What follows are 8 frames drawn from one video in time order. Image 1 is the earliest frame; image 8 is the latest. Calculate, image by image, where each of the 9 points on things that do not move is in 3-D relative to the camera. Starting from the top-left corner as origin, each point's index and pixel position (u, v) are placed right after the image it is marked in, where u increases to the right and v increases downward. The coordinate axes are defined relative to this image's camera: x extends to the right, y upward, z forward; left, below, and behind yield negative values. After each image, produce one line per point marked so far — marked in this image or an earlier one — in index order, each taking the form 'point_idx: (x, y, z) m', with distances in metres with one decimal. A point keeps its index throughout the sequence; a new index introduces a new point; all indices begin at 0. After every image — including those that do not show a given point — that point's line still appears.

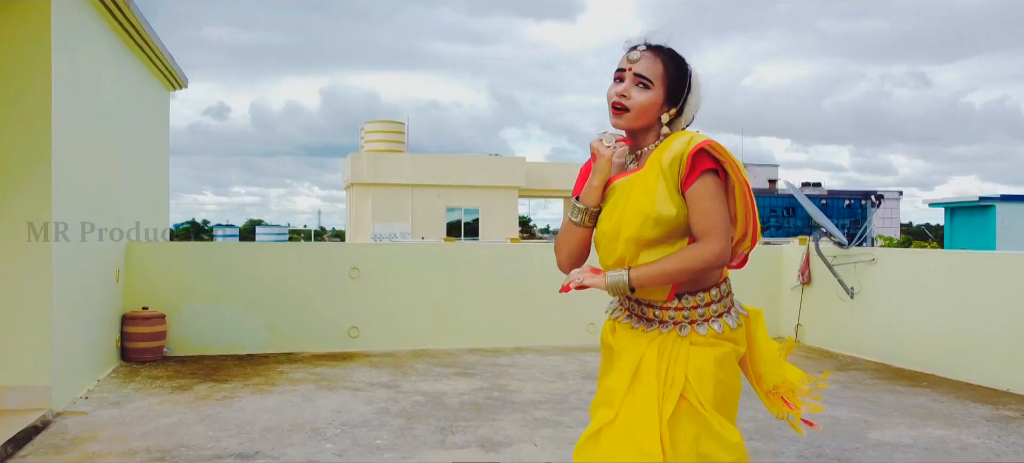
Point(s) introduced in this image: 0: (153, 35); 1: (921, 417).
0: (-3.3, +1.8, +7.4) m
1: (+2.8, -1.2, +5.4) m
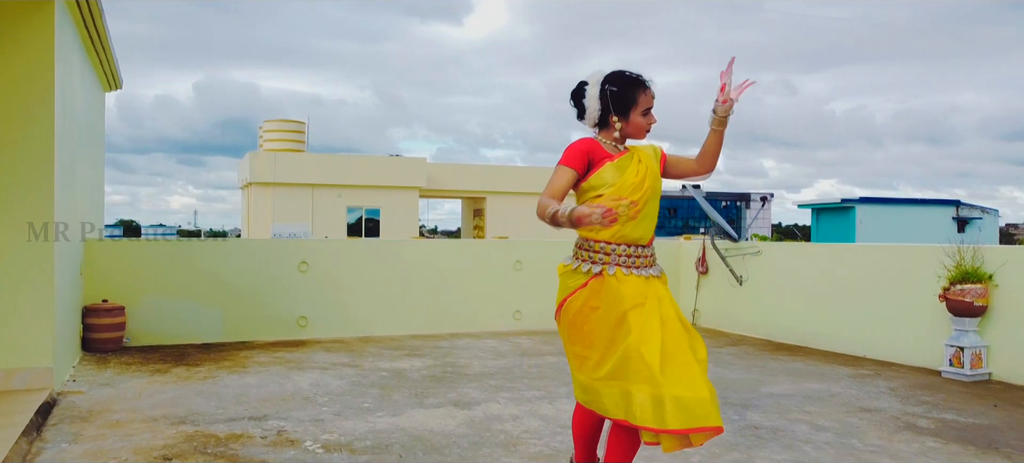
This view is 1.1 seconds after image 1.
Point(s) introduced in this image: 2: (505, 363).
0: (-3.9, +1.9, +7.8) m
1: (+2.4, -1.2, +6.6) m
2: (-0.1, -1.2, +7.1) m
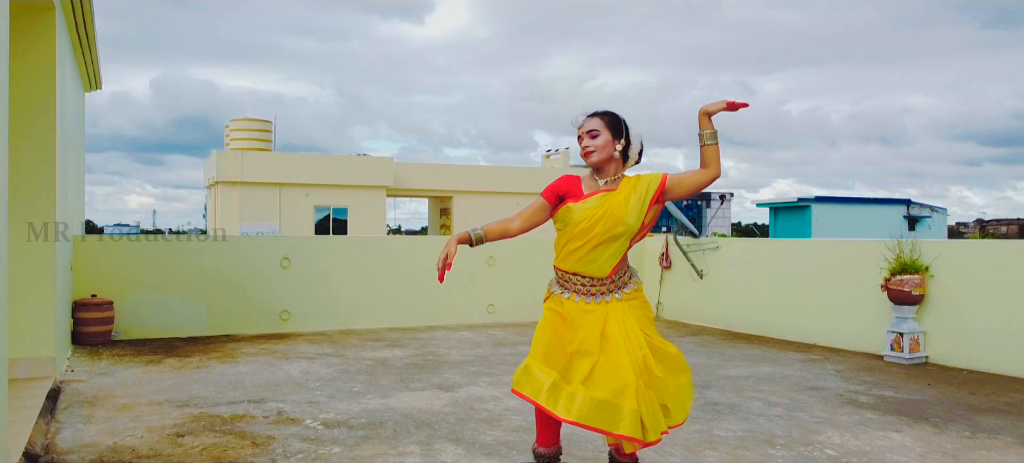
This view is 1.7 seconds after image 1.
0: (-4.2, +1.9, +8.0) m
1: (+2.2, -1.2, +7.2) m
2: (-0.3, -1.1, +7.5) m
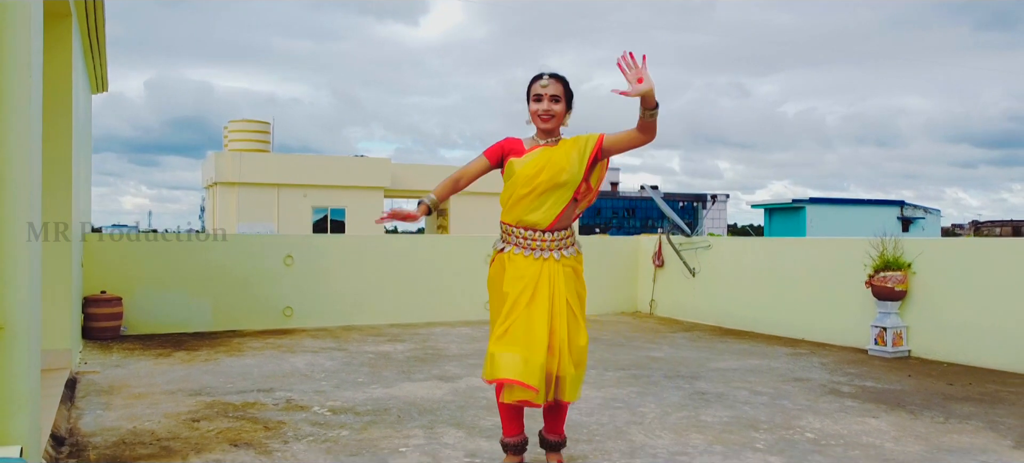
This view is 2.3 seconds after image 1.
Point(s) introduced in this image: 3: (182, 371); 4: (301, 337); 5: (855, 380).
0: (-4.2, +1.9, +8.3) m
1: (+2.2, -1.1, +7.4) m
2: (-0.3, -1.1, +7.8) m
3: (-2.6, -1.1, +6.2) m
4: (-2.2, -1.1, +8.2) m
5: (+2.6, -1.1, +6.1) m
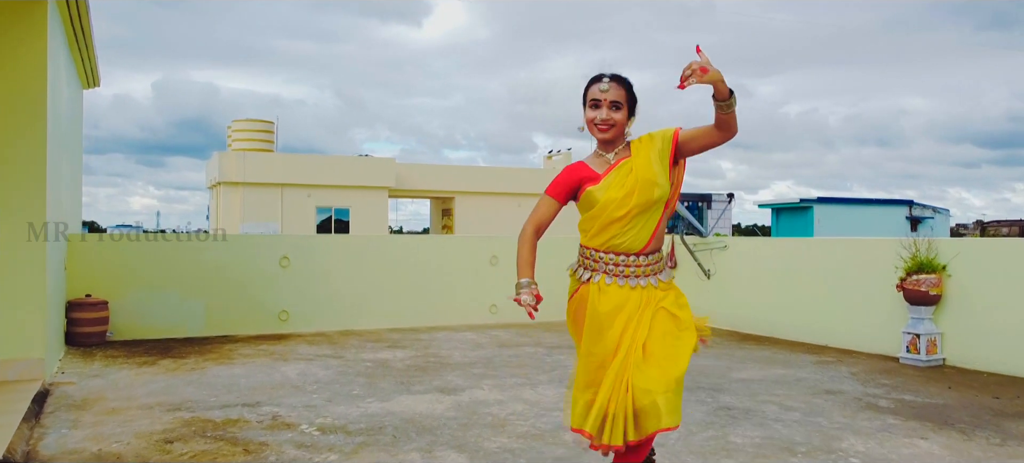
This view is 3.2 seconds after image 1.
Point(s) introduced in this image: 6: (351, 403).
0: (-4.1, +1.9, +7.8) m
1: (+2.2, -1.1, +7.0) m
2: (-0.3, -1.1, +7.3) m
3: (-2.5, -1.1, +5.8) m
4: (-2.1, -1.1, +7.7) m
5: (+2.7, -1.1, +5.6) m
6: (-1.0, -1.1, +5.2) m
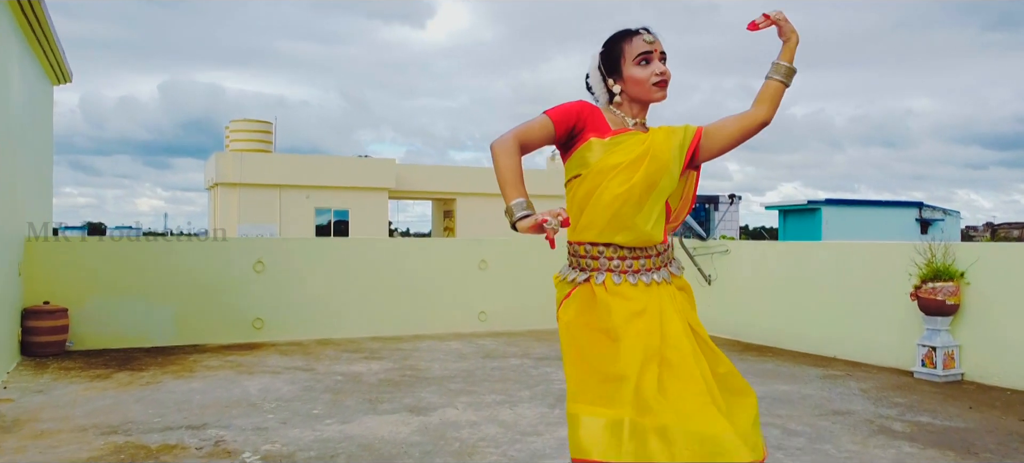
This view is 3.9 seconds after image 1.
0: (-4.3, +1.9, +7.4) m
1: (+2.1, -1.2, +6.5) m
2: (-0.4, -1.1, +6.8) m
3: (-2.7, -1.1, +5.3) m
4: (-2.2, -1.1, +7.2) m
5: (+2.5, -1.2, +5.1) m
6: (-1.2, -1.1, +4.7) m
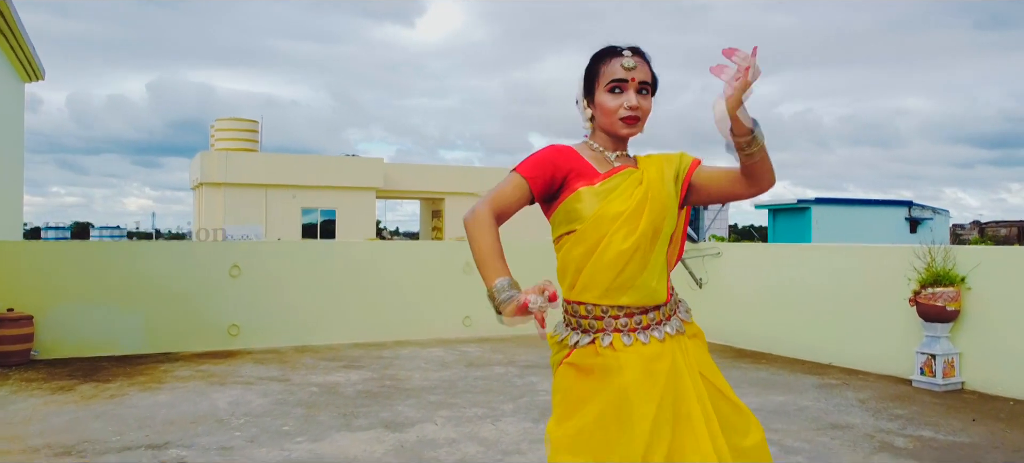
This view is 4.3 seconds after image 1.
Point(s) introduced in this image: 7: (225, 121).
0: (-4.4, +1.8, +7.1) m
1: (+2.0, -1.2, +6.2) m
2: (-0.5, -1.2, +6.6) m
3: (-2.8, -1.1, +5.0) m
4: (-2.3, -1.1, +6.9) m
5: (+2.4, -1.2, +4.9) m
6: (-1.3, -1.2, +4.4) m
7: (-7.0, +2.7, +19.2) m
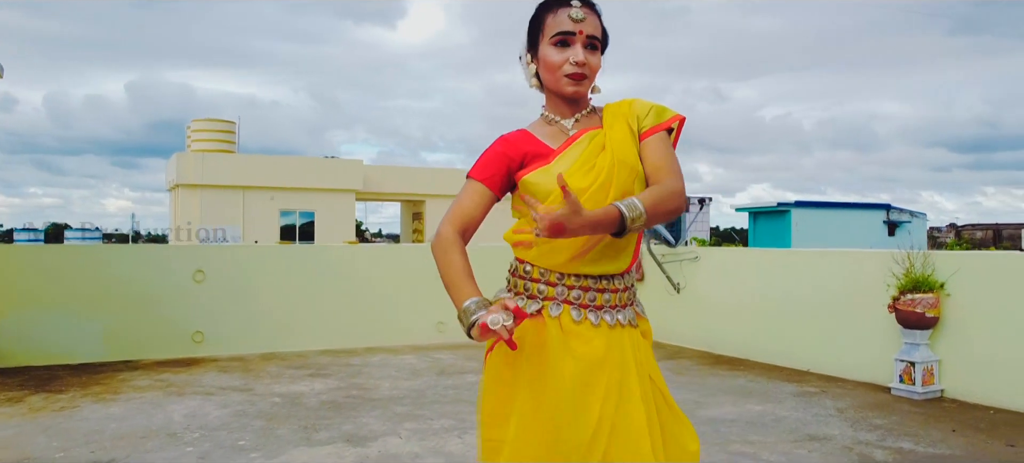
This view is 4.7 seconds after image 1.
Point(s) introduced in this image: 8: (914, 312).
0: (-4.6, +1.8, +6.8) m
1: (+1.7, -1.2, +6.1) m
2: (-0.7, -1.2, +6.4) m
3: (-3.0, -1.2, +4.8) m
4: (-2.6, -1.2, +6.7) m
5: (+2.2, -1.2, +4.7) m
6: (-1.5, -1.2, +4.2) m
7: (-7.5, +2.6, +18.9) m
8: (+3.0, -0.6, +6.0) m
